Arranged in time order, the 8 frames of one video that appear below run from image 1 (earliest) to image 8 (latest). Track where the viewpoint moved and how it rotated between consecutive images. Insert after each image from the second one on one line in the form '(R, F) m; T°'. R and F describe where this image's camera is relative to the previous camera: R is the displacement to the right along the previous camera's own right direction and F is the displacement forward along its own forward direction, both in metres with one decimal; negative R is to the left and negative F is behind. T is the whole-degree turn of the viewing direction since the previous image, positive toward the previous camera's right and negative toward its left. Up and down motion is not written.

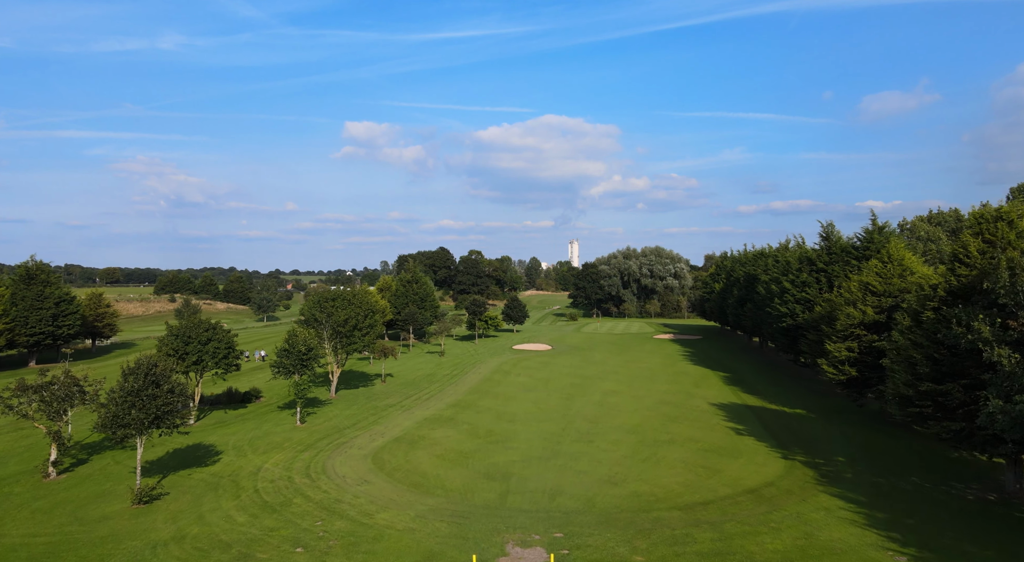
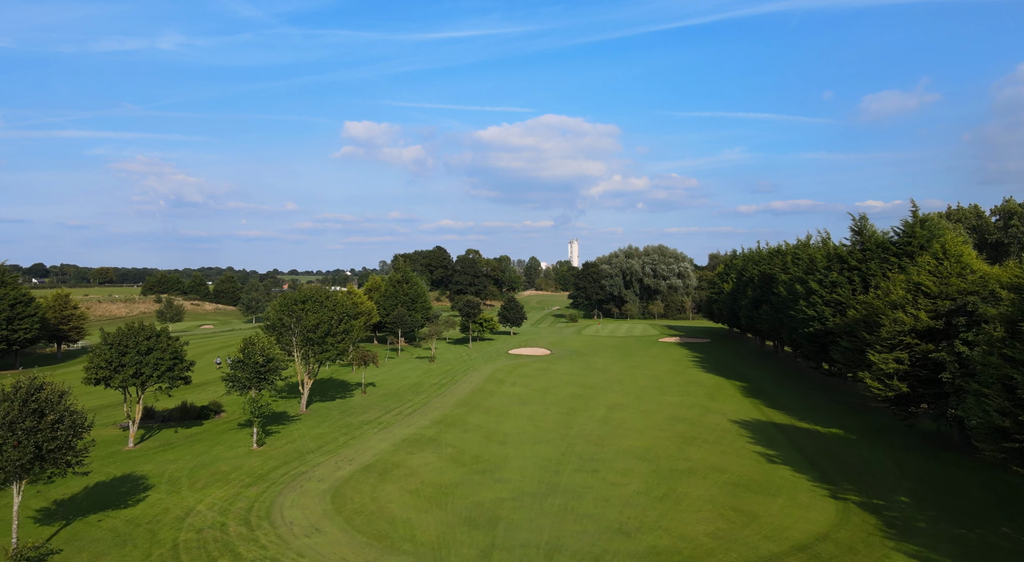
(+0.4, +4.2) m; 0°
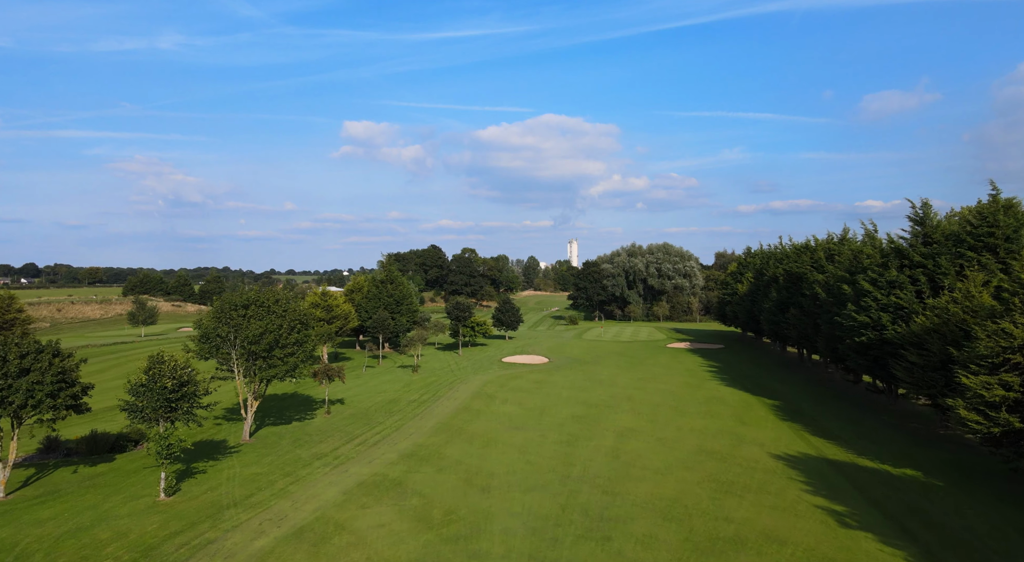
(+0.5, +5.9) m; 0°
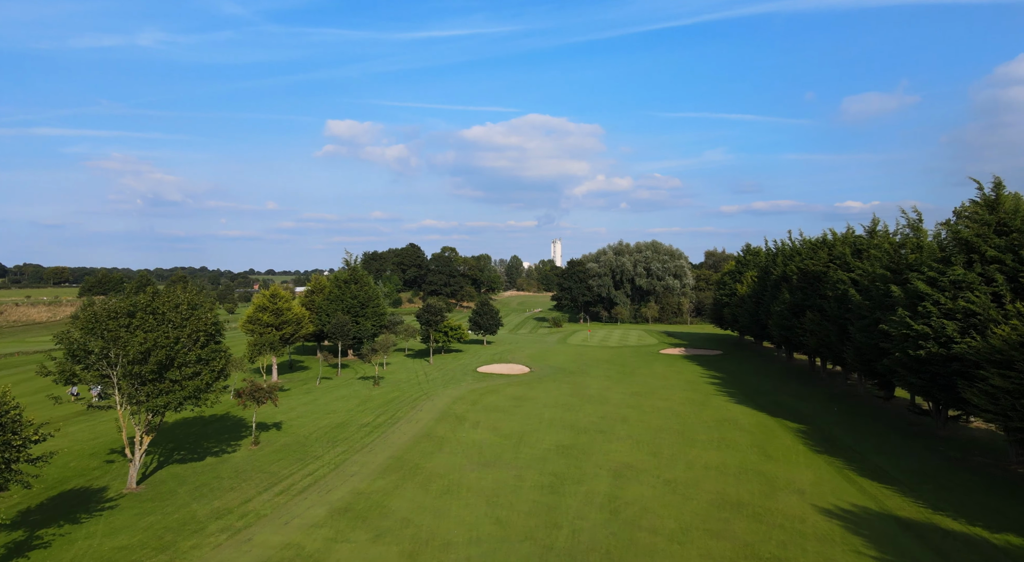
(+0.6, +6.0) m; +2°
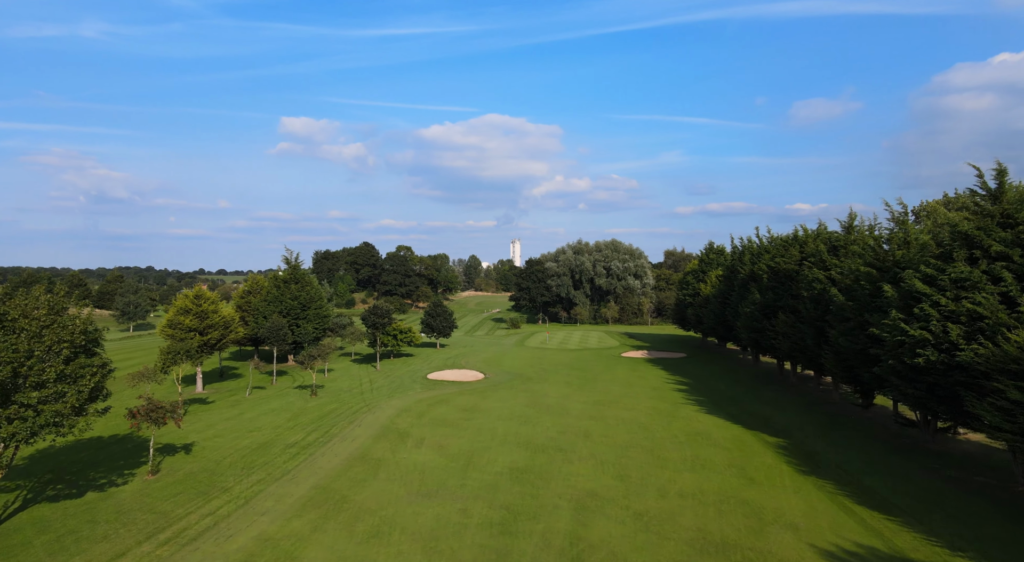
(+0.5, +3.4) m; +4°
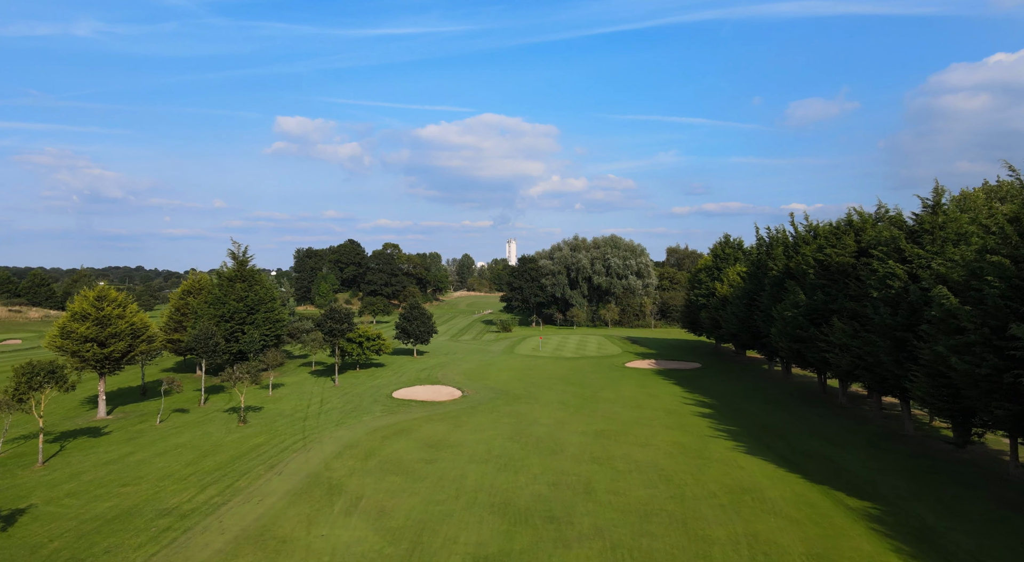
(+0.8, +7.7) m; 0°
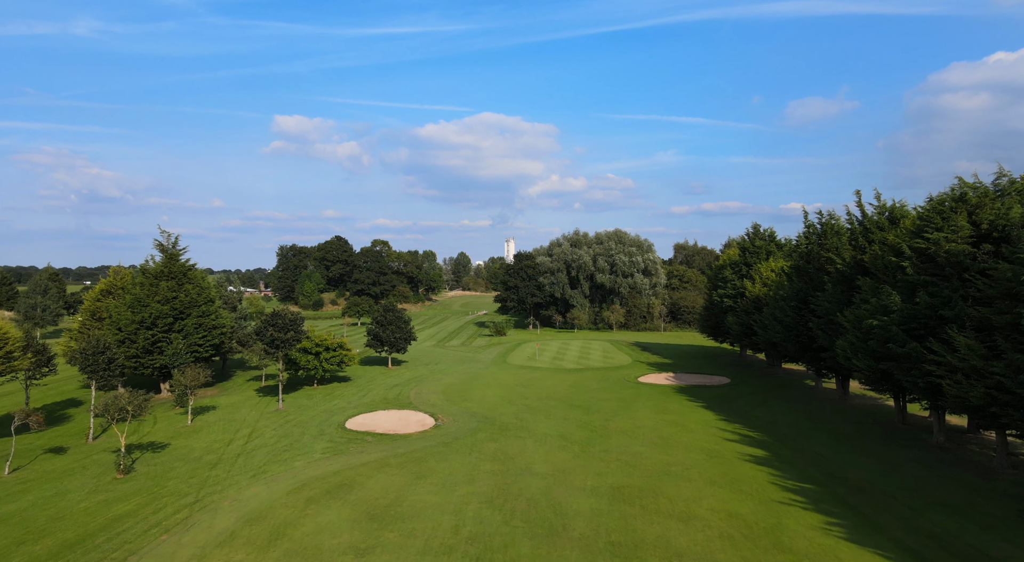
(+0.6, +8.1) m; 0°
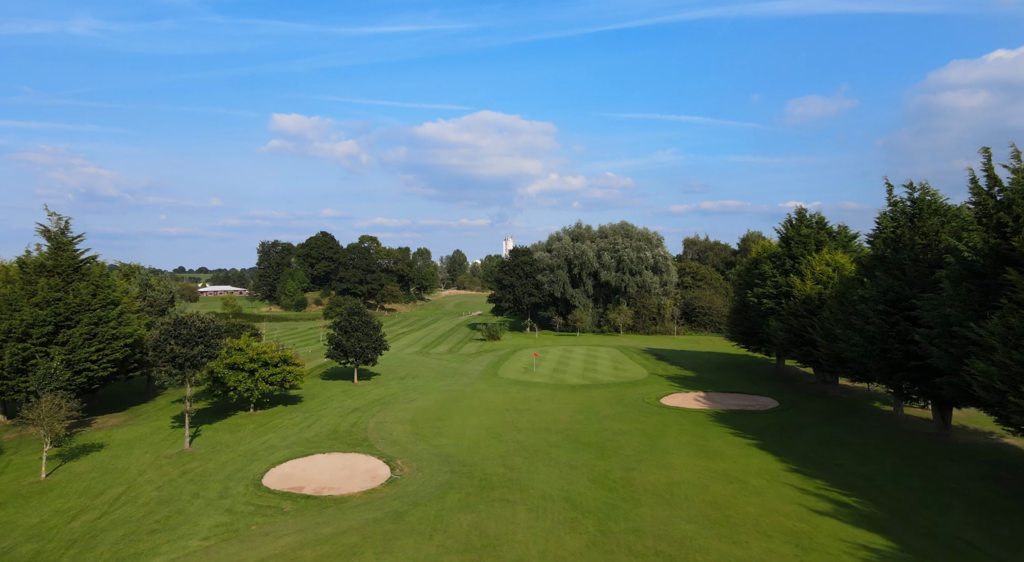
(+0.5, +8.3) m; 0°
